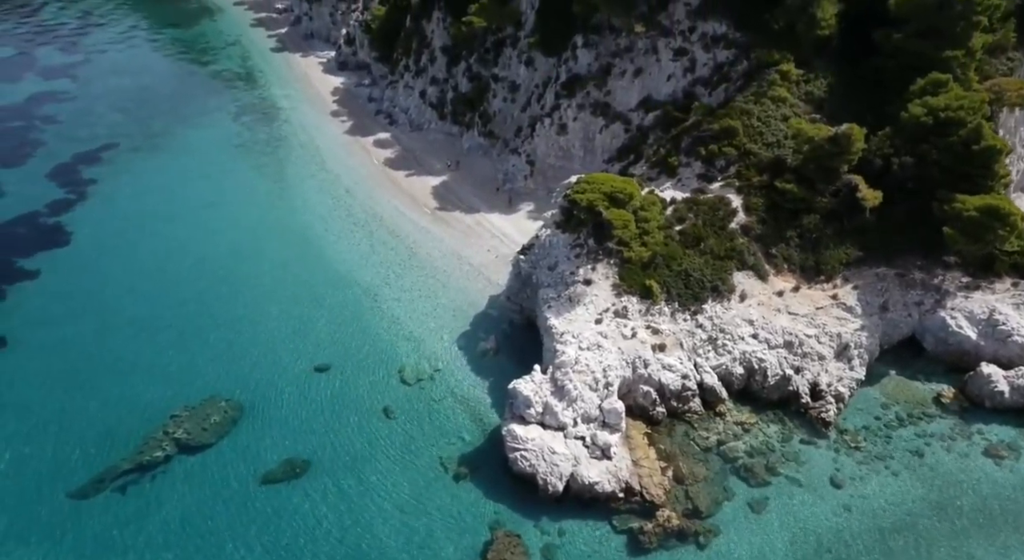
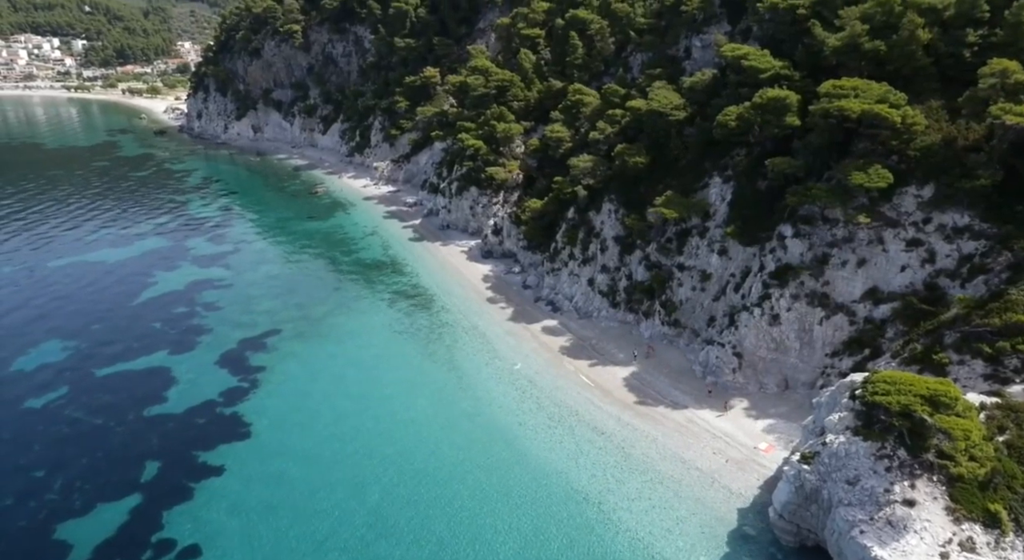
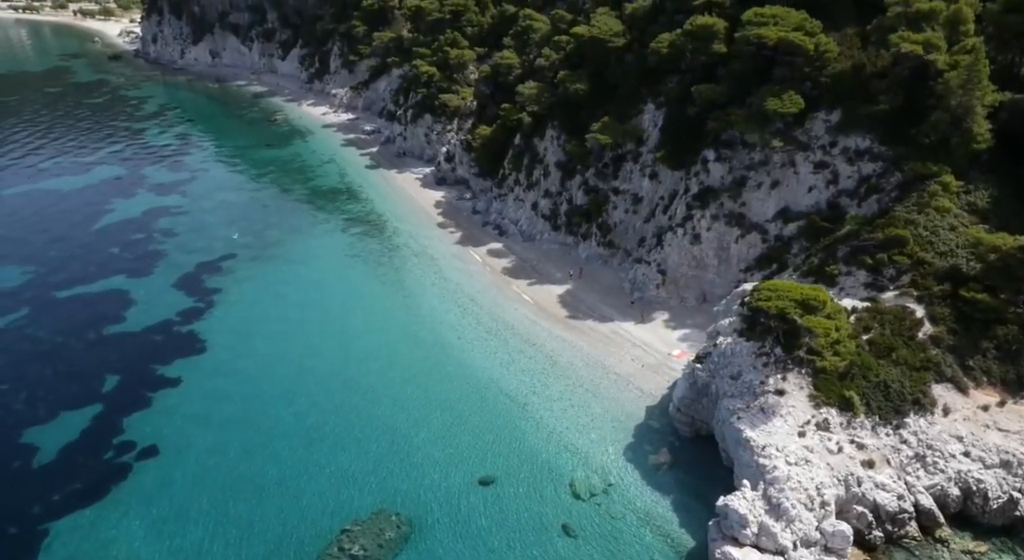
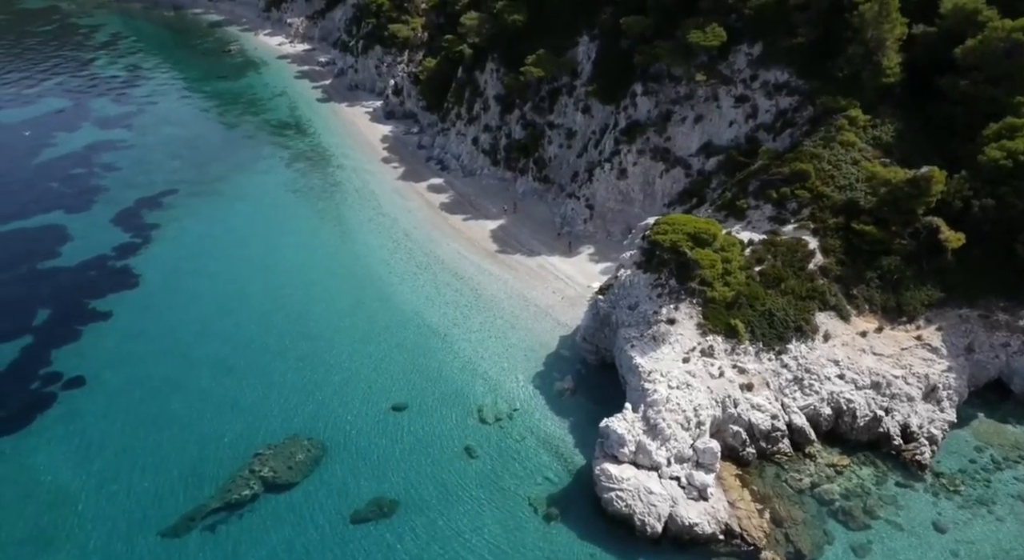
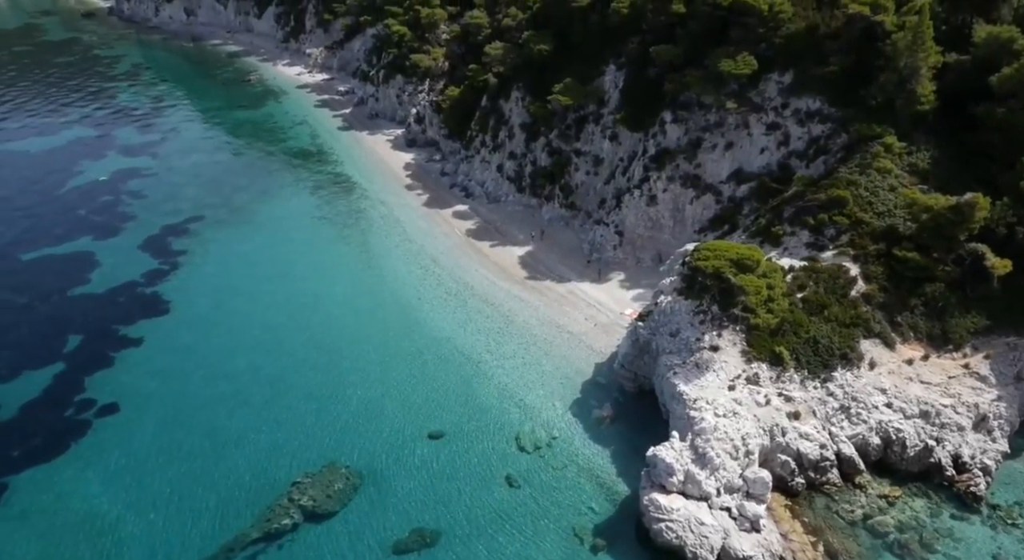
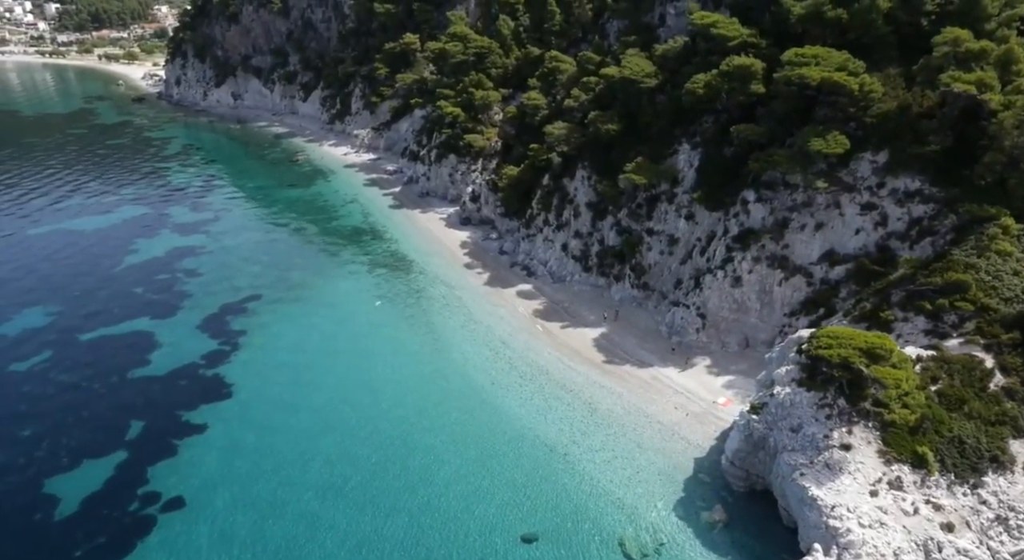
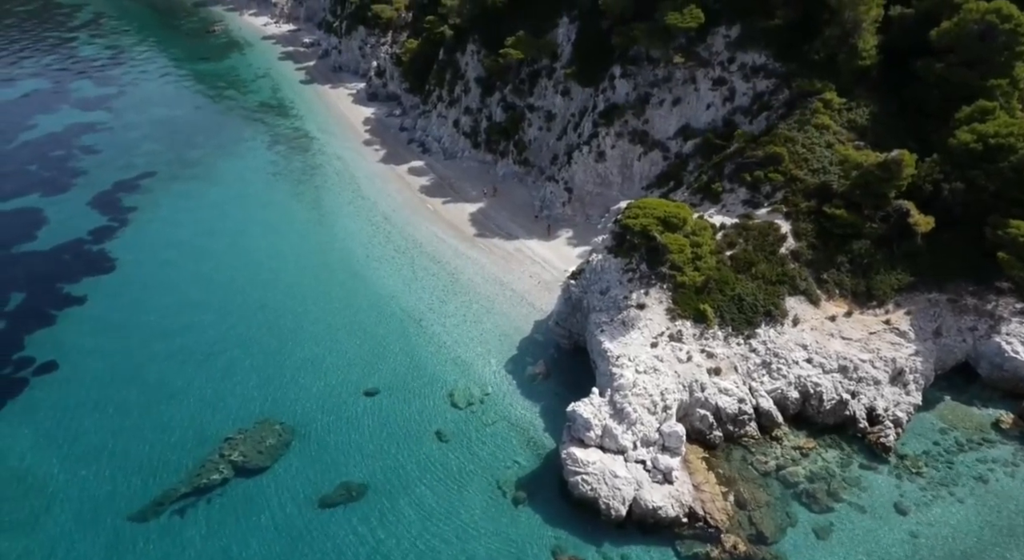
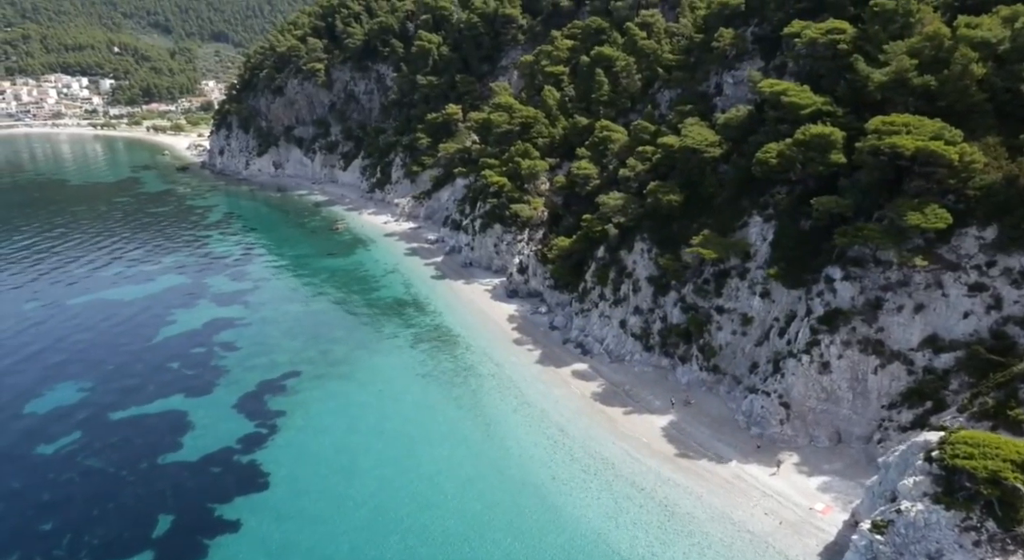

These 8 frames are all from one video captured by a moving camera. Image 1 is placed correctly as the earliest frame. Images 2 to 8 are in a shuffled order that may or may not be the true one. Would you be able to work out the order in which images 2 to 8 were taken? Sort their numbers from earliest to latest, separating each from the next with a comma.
7, 4, 5, 3, 6, 2, 8
